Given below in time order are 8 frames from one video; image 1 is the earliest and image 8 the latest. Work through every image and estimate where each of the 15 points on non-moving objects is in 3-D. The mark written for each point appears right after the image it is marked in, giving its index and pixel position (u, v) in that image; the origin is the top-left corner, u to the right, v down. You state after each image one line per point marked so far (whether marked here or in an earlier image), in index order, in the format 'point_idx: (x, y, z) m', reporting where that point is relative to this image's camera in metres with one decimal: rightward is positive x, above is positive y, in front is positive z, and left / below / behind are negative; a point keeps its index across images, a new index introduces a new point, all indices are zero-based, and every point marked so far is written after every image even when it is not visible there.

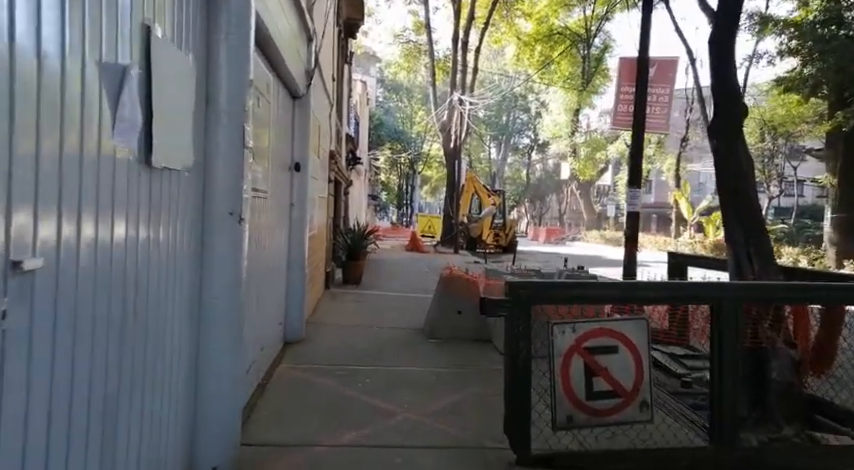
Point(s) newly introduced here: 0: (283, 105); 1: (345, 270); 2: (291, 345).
0: (-1.4, +1.3, +6.6) m
1: (-1.6, -0.7, +12.8) m
2: (-1.4, -1.2, +6.9) m
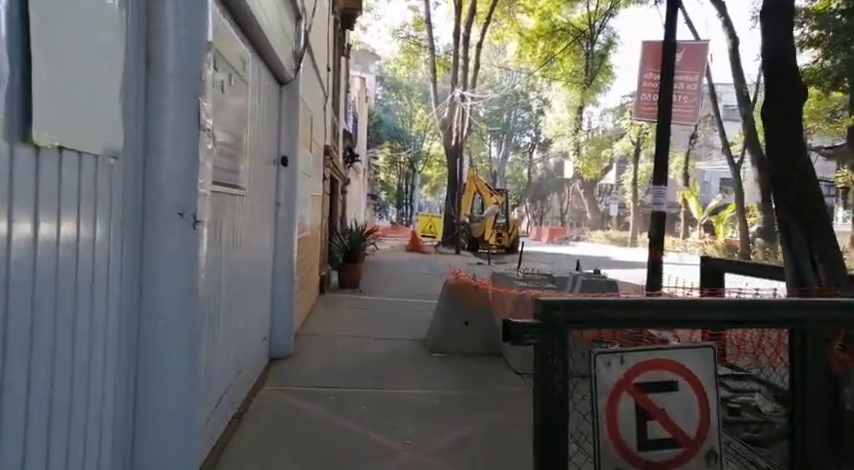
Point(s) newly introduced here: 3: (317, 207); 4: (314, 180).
0: (-1.4, +1.3, +5.8) m
1: (-1.5, -0.7, +12.0) m
2: (-1.4, -1.2, +6.1) m
3: (-1.6, +0.4, +9.6) m
4: (-1.6, +0.7, +9.0) m
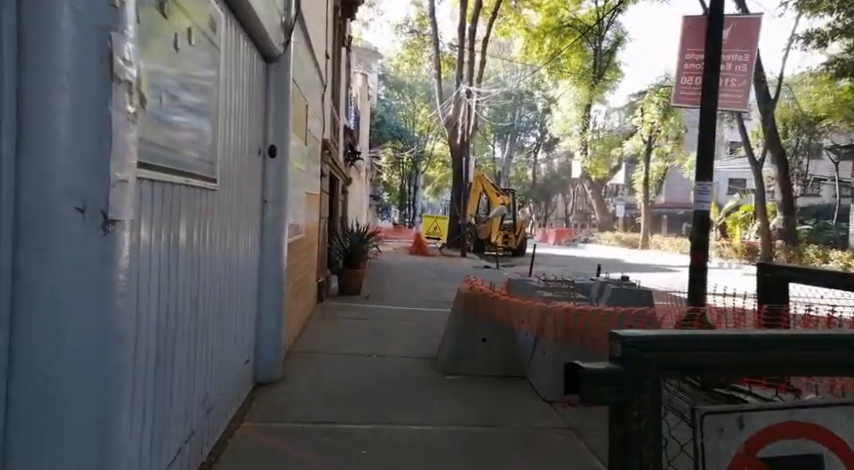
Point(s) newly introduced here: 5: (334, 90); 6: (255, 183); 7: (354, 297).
0: (-1.3, +1.2, +4.9) m
1: (-1.4, -0.8, +11.1) m
2: (-1.3, -1.2, +5.2) m
3: (-1.5, +0.4, +8.7) m
4: (-1.4, +0.7, +8.1) m
5: (-1.8, +2.8, +12.9) m
6: (-1.3, +0.4, +5.1) m
7: (-1.2, -1.0, +11.0) m
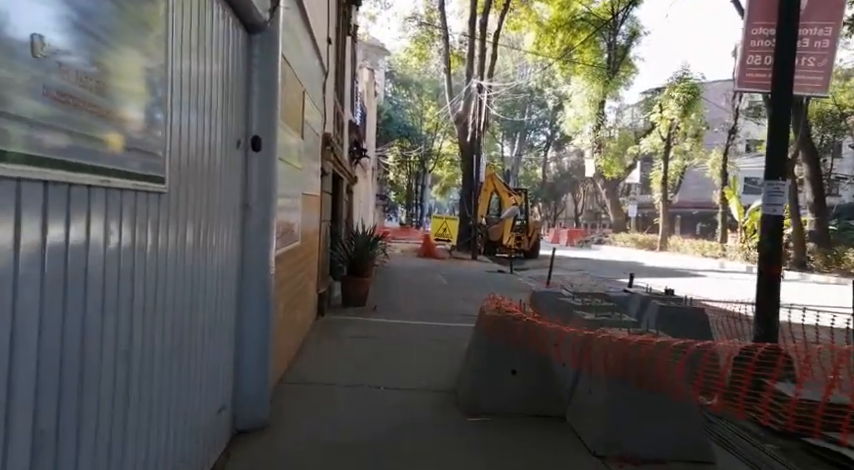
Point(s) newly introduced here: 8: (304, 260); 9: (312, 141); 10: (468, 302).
0: (-1.2, +1.2, +3.9) m
1: (-1.2, -0.8, +10.1) m
2: (-1.2, -1.3, +4.2) m
3: (-1.4, +0.3, +7.7) m
4: (-1.3, +0.6, +7.1) m
5: (-1.6, +2.7, +11.9) m
6: (-1.2, +0.3, +4.1) m
7: (-1.0, -1.1, +10.0) m
8: (-1.3, -0.3, +7.2) m
9: (-1.3, +1.1, +7.6) m
10: (+0.7, -1.1, +11.0) m
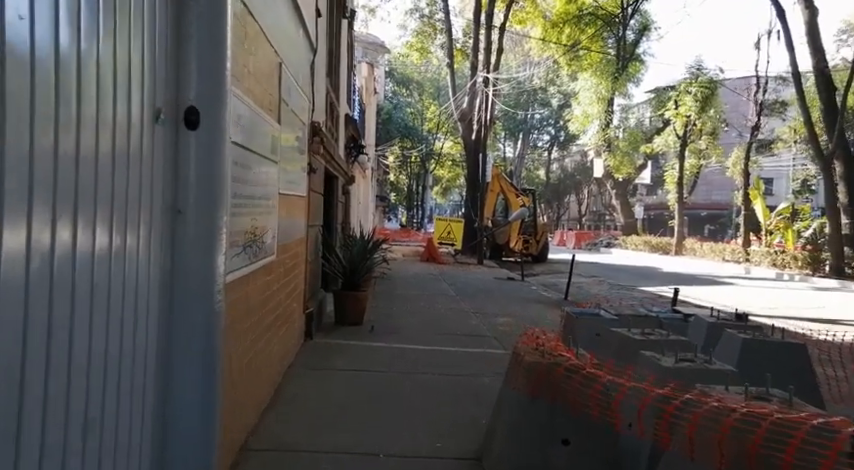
0: (-1.1, +1.1, +2.5) m
1: (-1.1, -0.9, +8.7) m
2: (-1.1, -1.4, +2.8) m
3: (-1.3, +0.2, +6.3) m
4: (-1.2, +0.5, +5.7) m
5: (-1.5, +2.7, +10.5) m
6: (-1.1, +0.3, +2.7) m
7: (-0.9, -1.2, +8.5) m
8: (-1.2, -0.4, +5.8) m
9: (-1.2, +1.0, +6.2) m
10: (+0.7, -1.2, +9.6) m
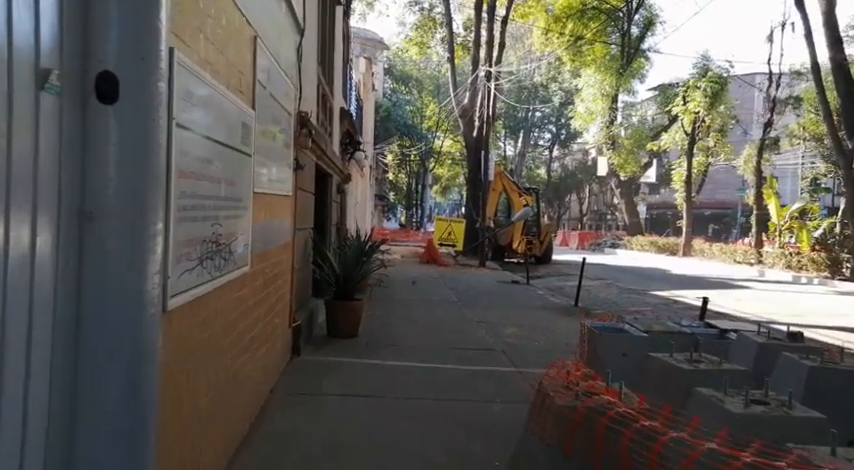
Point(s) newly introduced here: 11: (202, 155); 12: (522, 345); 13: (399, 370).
0: (-1.1, +1.0, +1.7) m
1: (-1.1, -1.0, +7.9) m
2: (-1.1, -1.4, +2.0) m
3: (-1.2, +0.2, +5.5) m
4: (-1.2, +0.5, +4.9) m
5: (-1.5, +2.6, +9.7) m
6: (-1.1, +0.2, +1.9) m
7: (-0.9, -1.2, +7.8) m
8: (-1.2, -0.4, +5.0) m
9: (-1.2, +0.9, +5.4) m
10: (+0.8, -1.3, +8.8) m
11: (-1.1, +0.4, +3.0) m
12: (+1.2, -1.3, +8.1) m
13: (-0.3, -1.3, +6.4) m
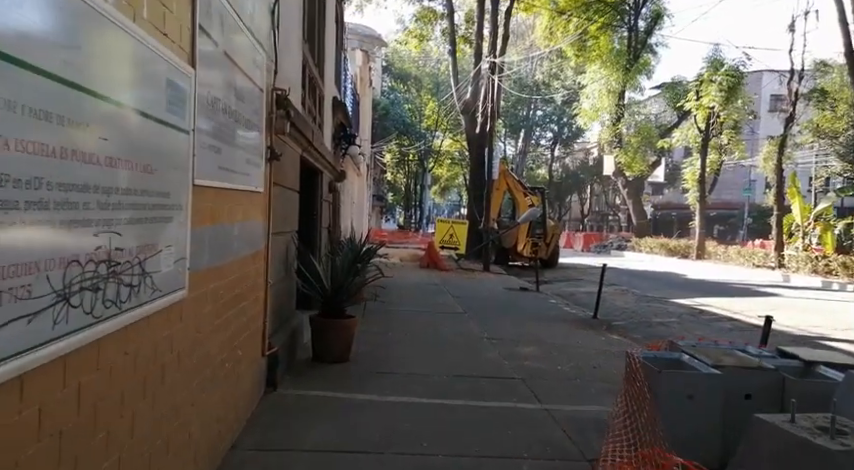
0: (-1.0, +1.0, +0.5) m
1: (-1.1, -1.0, +6.6) m
2: (-1.0, -1.5, +0.8) m
3: (-1.2, +0.1, +4.3) m
4: (-1.1, +0.4, +3.6) m
5: (-1.5, +2.6, +8.4) m
6: (-1.0, +0.2, +0.7) m
7: (-0.9, -1.3, +6.5) m
8: (-1.2, -0.4, +3.8) m
9: (-1.2, +0.9, +4.1) m
10: (+0.8, -1.3, +7.5) m
11: (-1.0, +0.3, +1.8) m
12: (+1.2, -1.4, +6.9) m
13: (-0.2, -1.3, +5.1) m
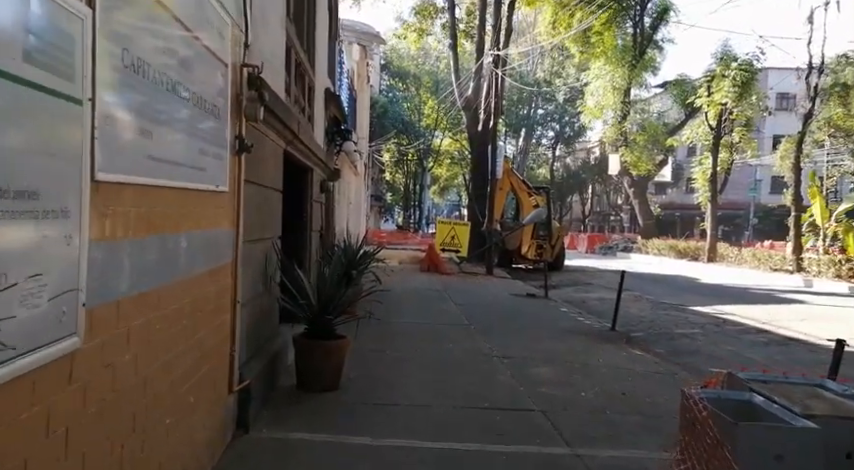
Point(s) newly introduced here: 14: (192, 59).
0: (-1.0, +0.9, -0.5) m
1: (-1.0, -1.1, +5.7) m
2: (-1.0, -1.5, -0.2) m
3: (-1.2, 0.0, +3.3) m
4: (-1.1, +0.4, +2.7) m
5: (-1.4, +2.5, +7.5) m
6: (-1.0, +0.1, -0.3) m
7: (-0.8, -1.3, +5.5) m
8: (-1.1, -0.5, +2.8) m
9: (-1.1, +0.8, +3.2) m
10: (+0.8, -1.4, +6.6) m
11: (-1.0, +0.3, +0.8) m
12: (+1.2, -1.5, +5.9) m
13: (-0.2, -1.4, +4.2) m
14: (-1.1, +0.9, +3.1) m
